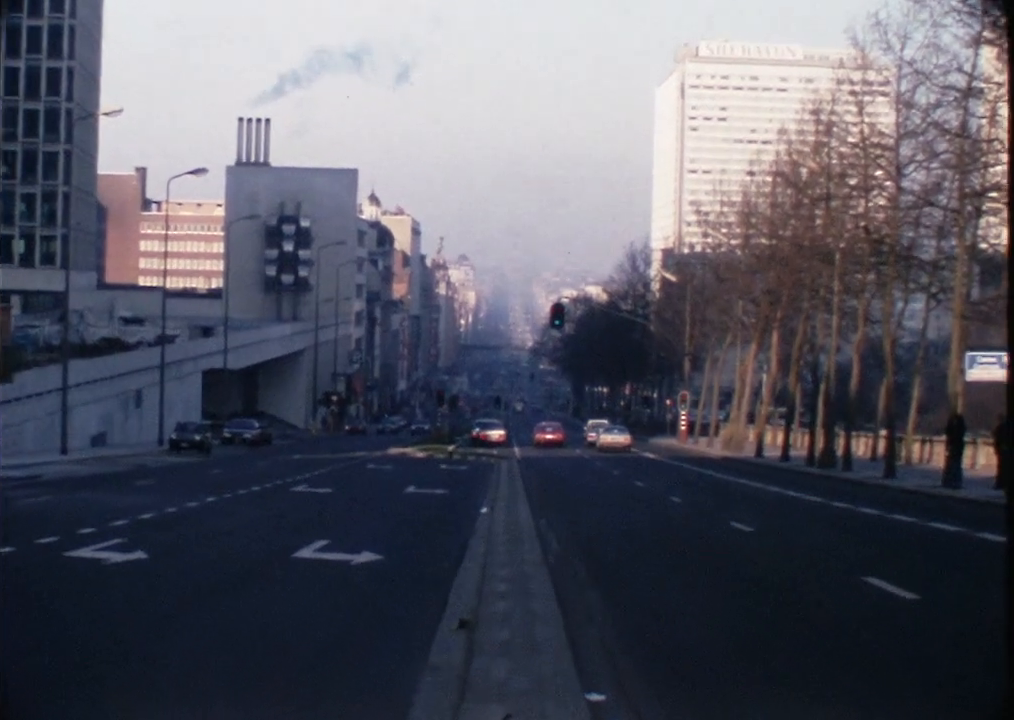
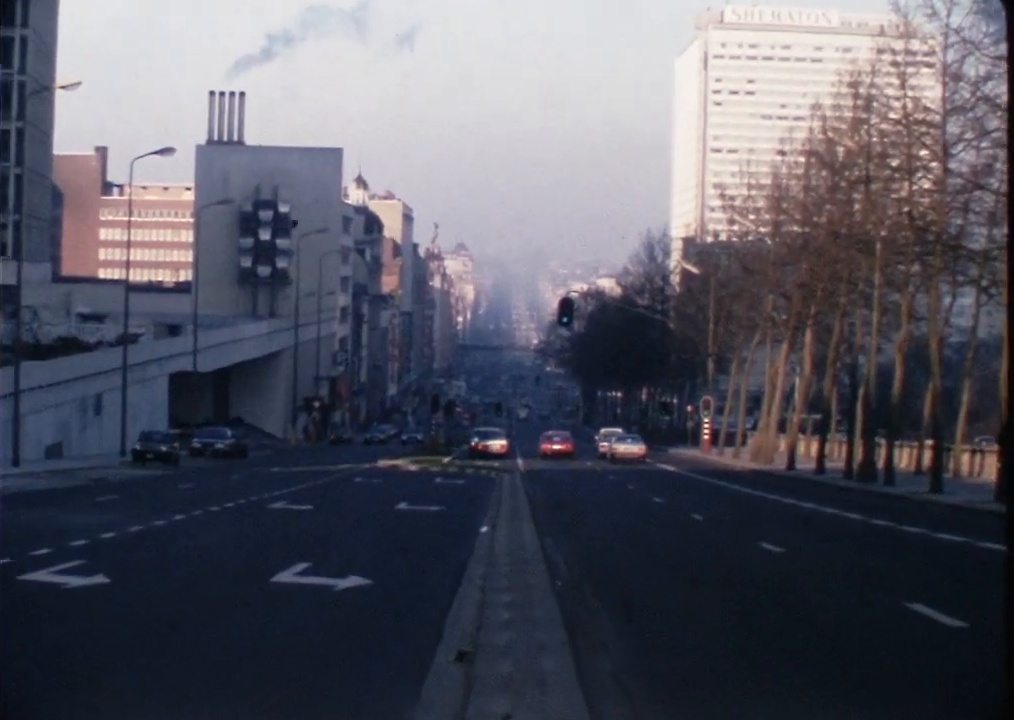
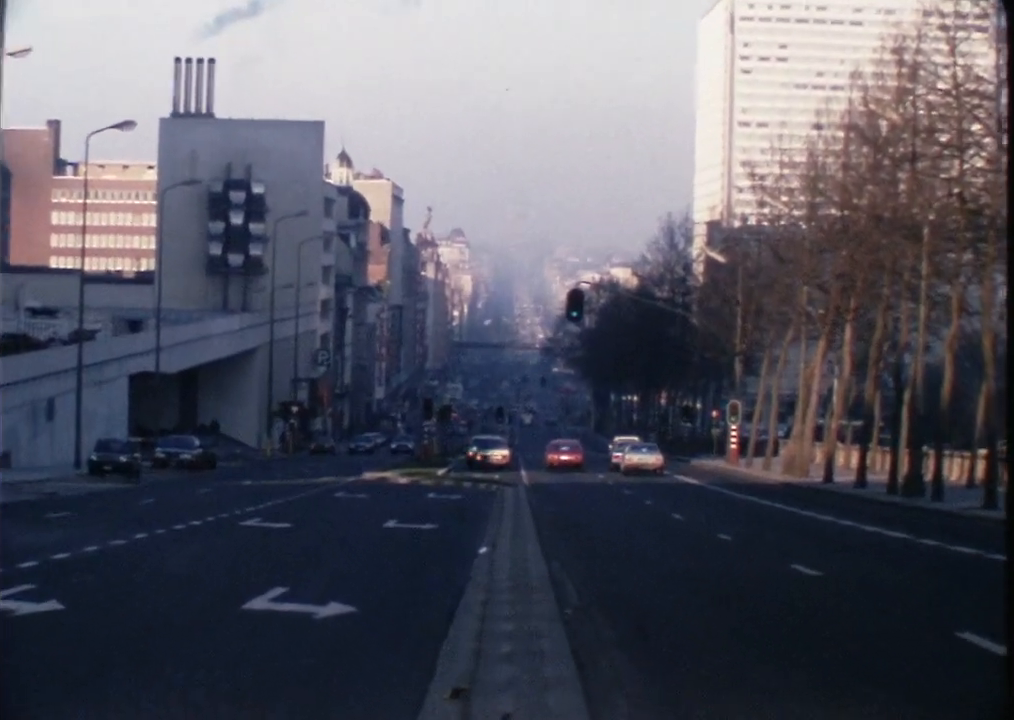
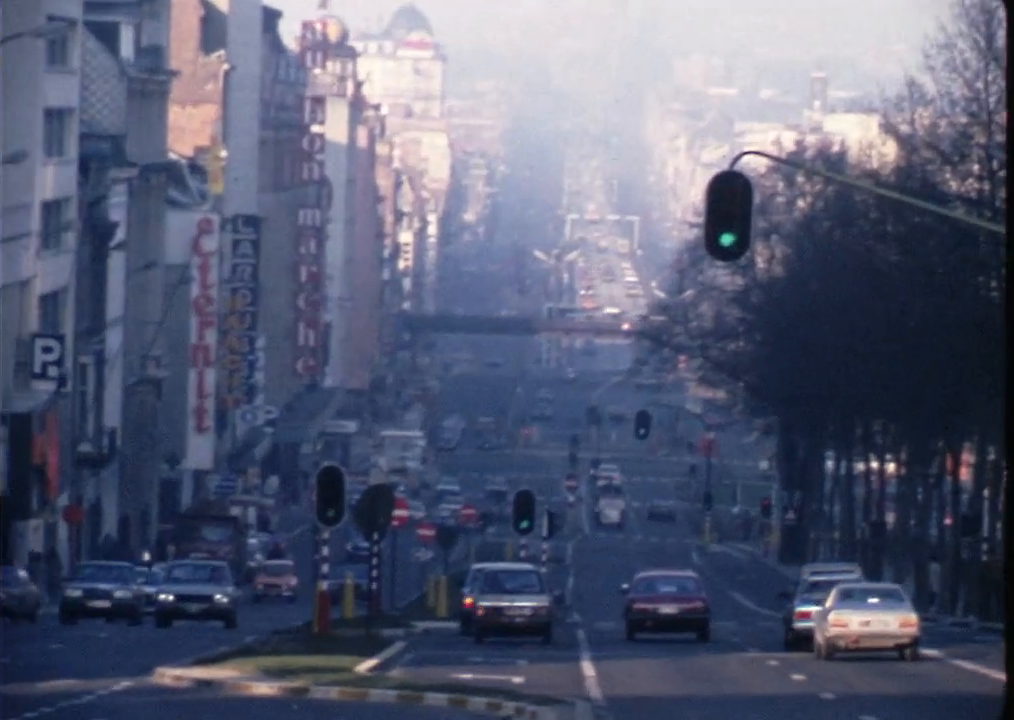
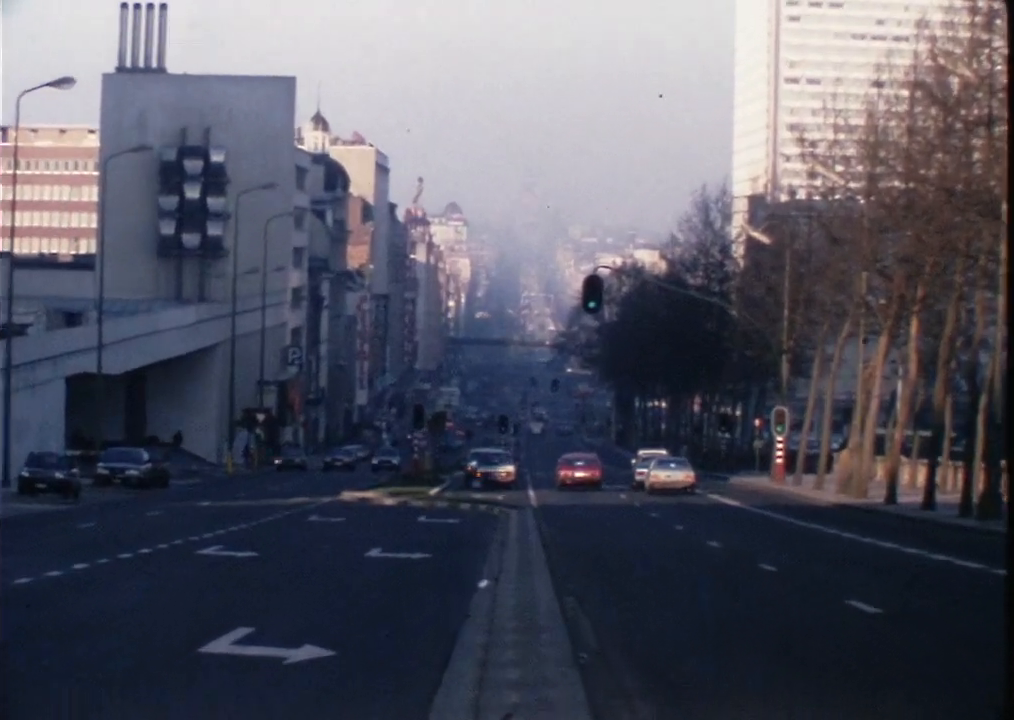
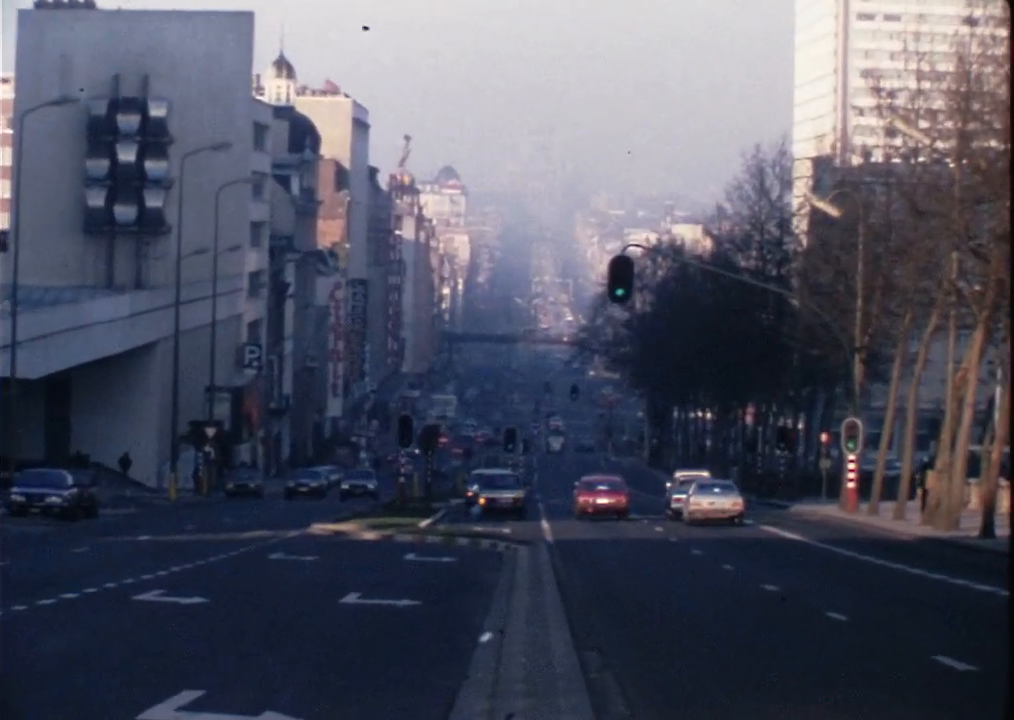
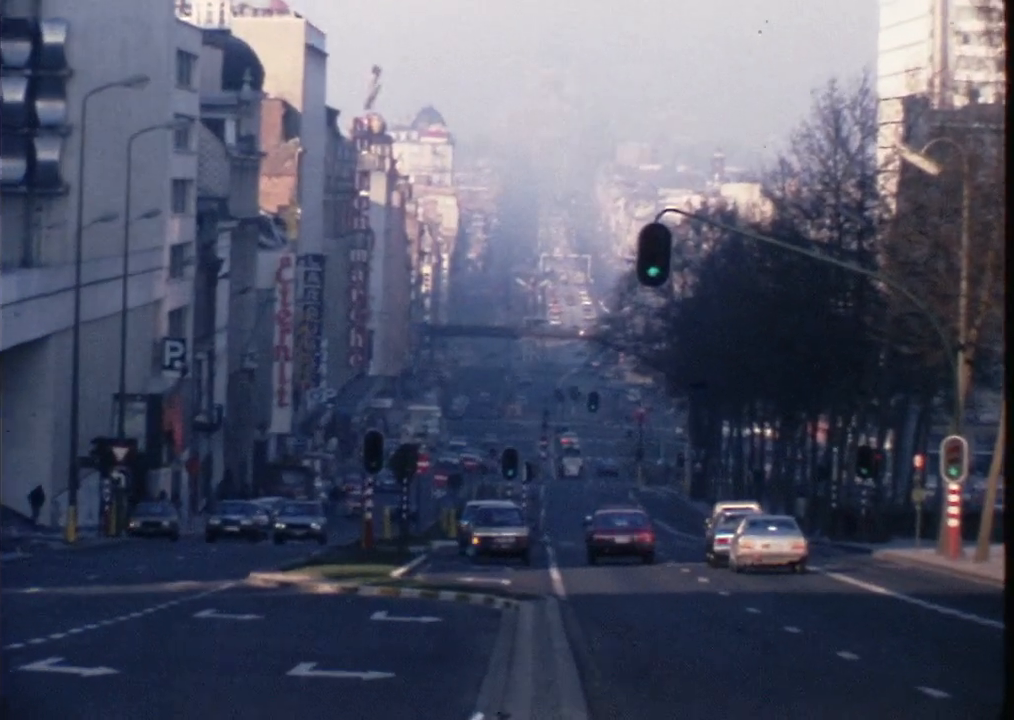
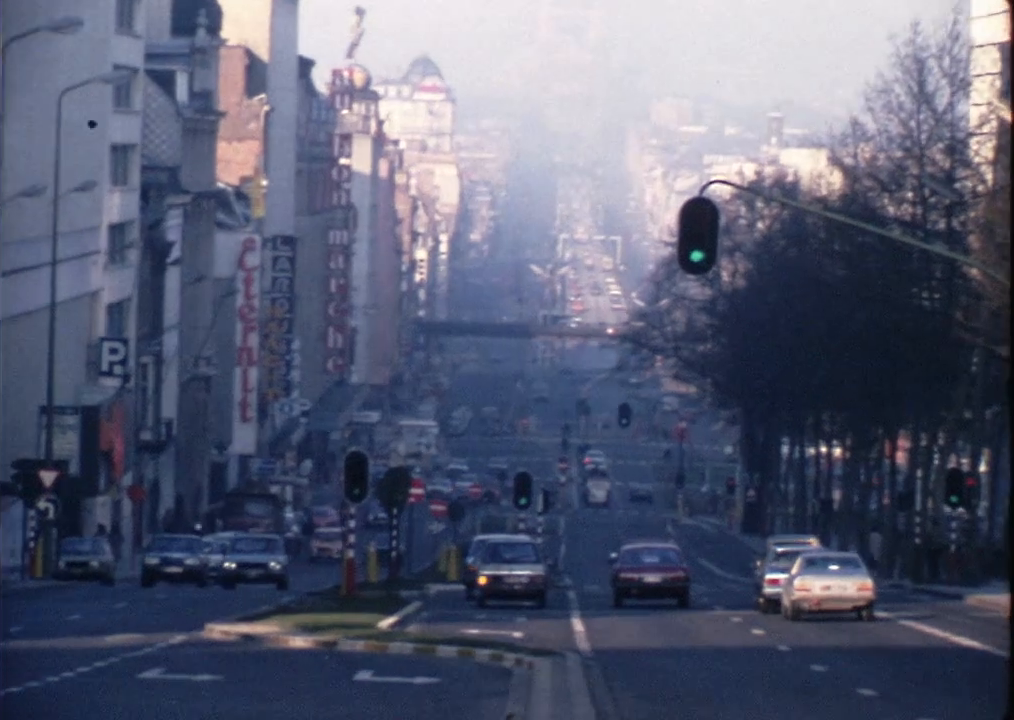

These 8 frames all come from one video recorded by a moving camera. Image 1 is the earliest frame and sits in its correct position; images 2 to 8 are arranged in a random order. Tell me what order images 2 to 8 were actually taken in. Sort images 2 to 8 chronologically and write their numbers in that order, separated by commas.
2, 3, 5, 6, 7, 8, 4
